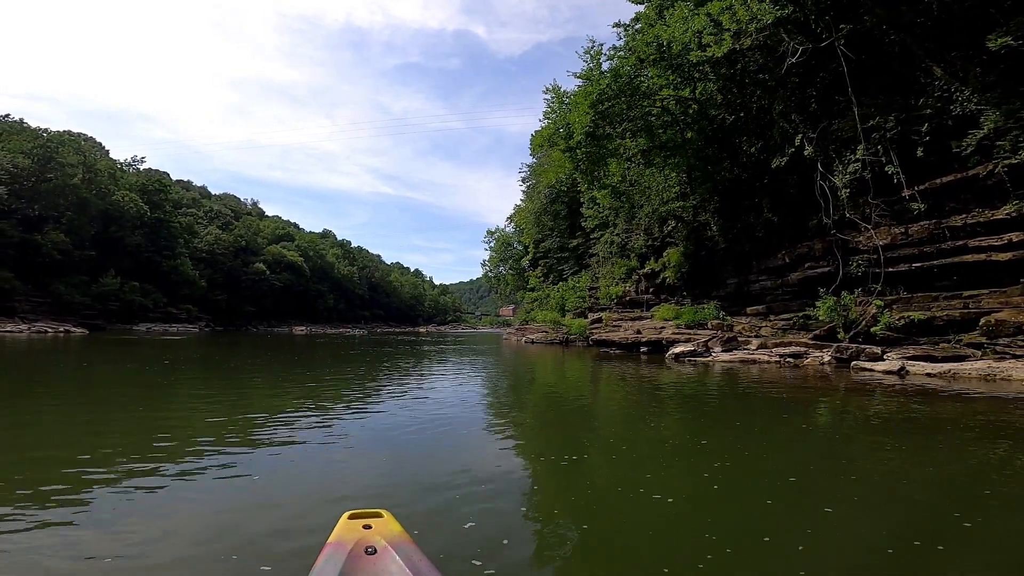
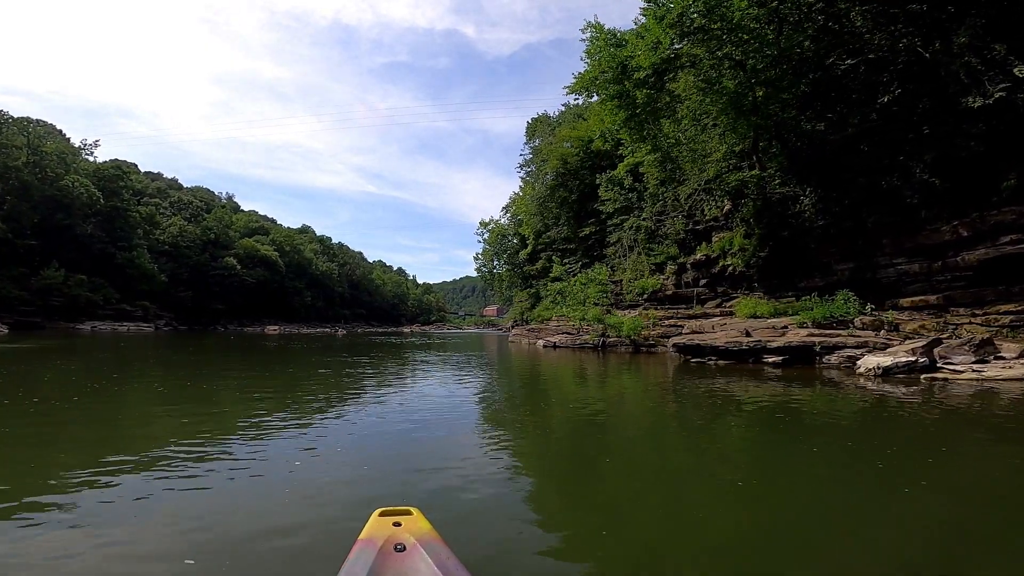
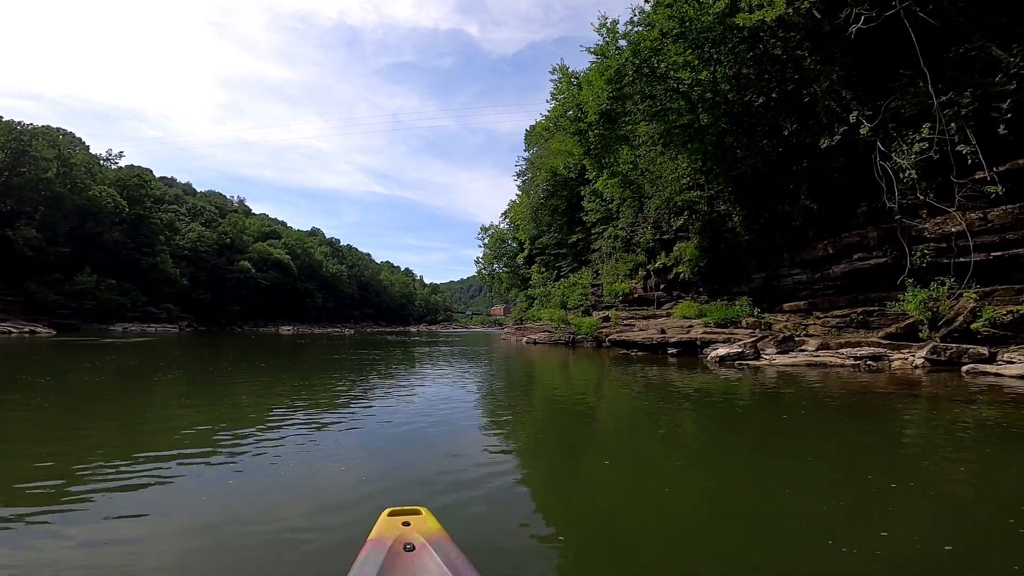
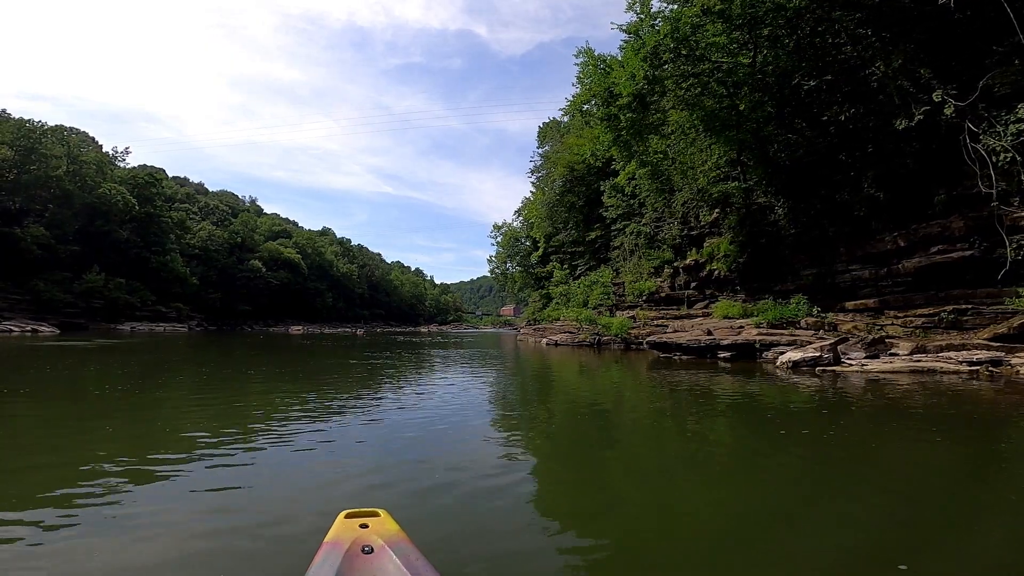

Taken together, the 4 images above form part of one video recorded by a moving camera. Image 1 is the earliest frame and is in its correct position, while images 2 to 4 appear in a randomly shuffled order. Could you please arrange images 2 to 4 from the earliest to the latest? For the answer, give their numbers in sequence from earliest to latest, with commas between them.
3, 4, 2
